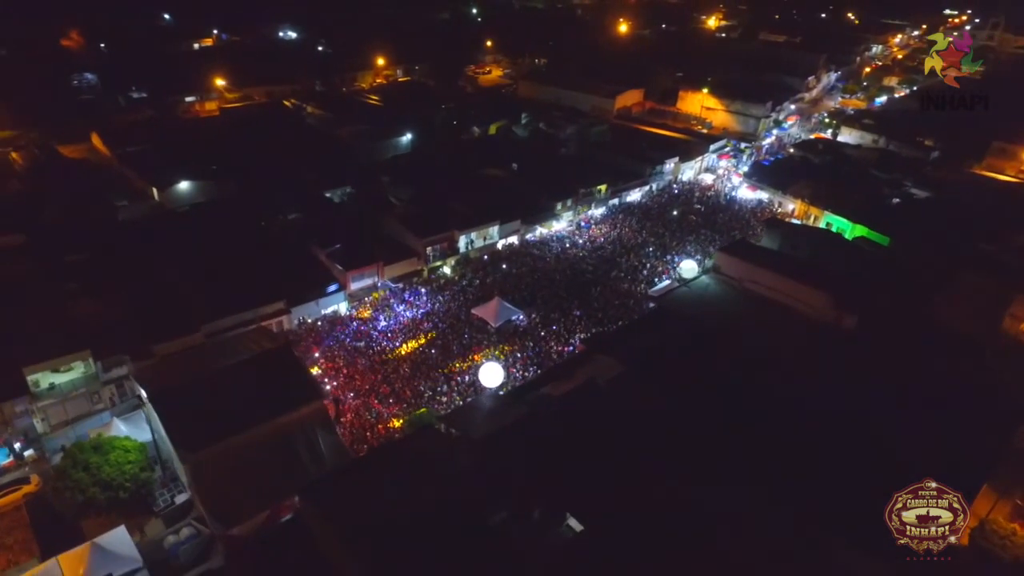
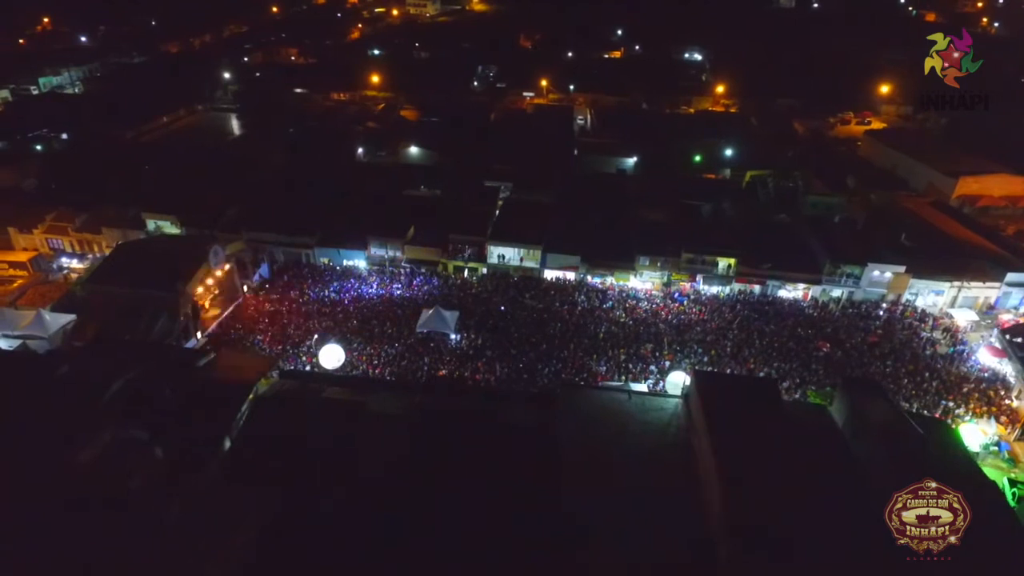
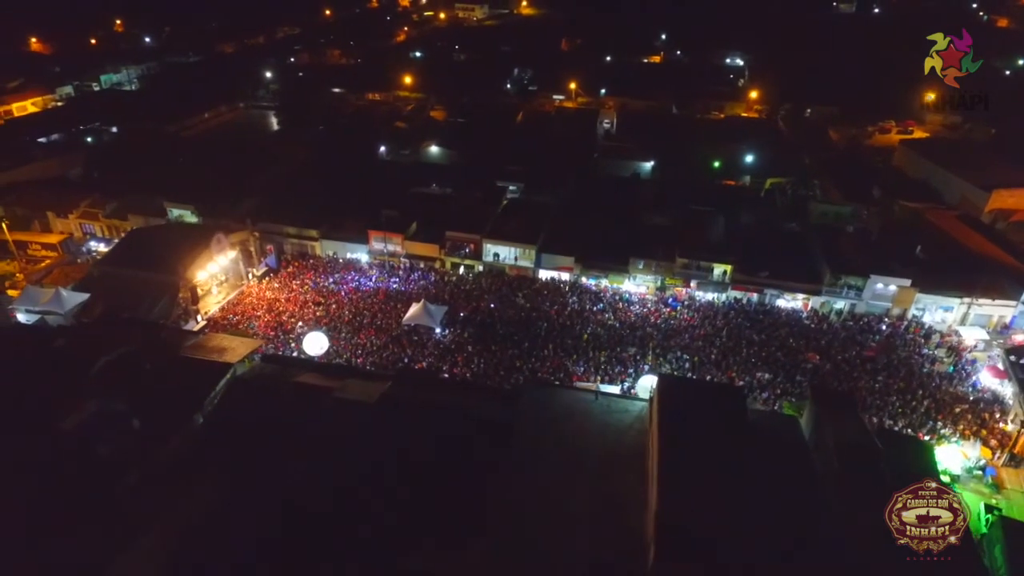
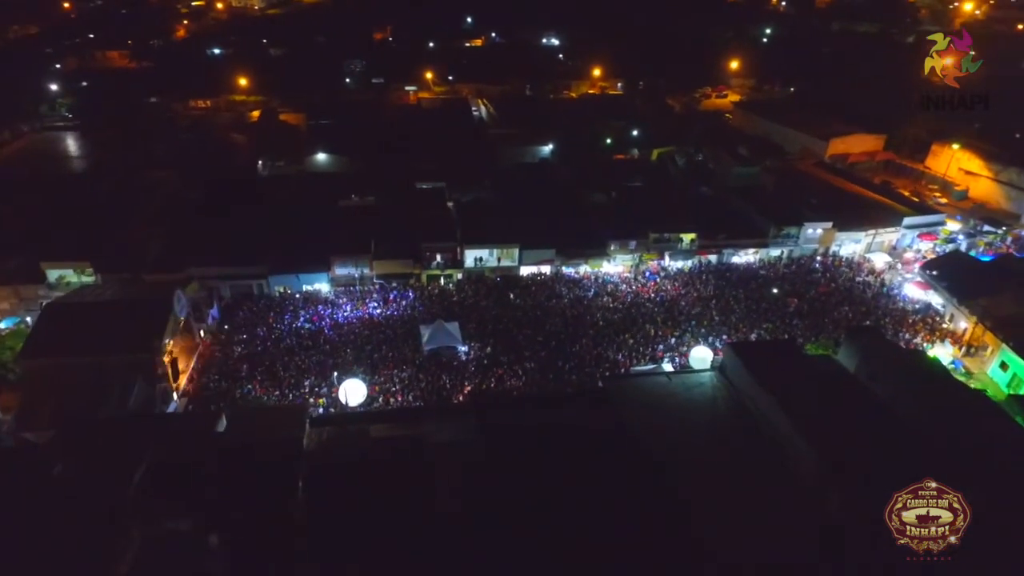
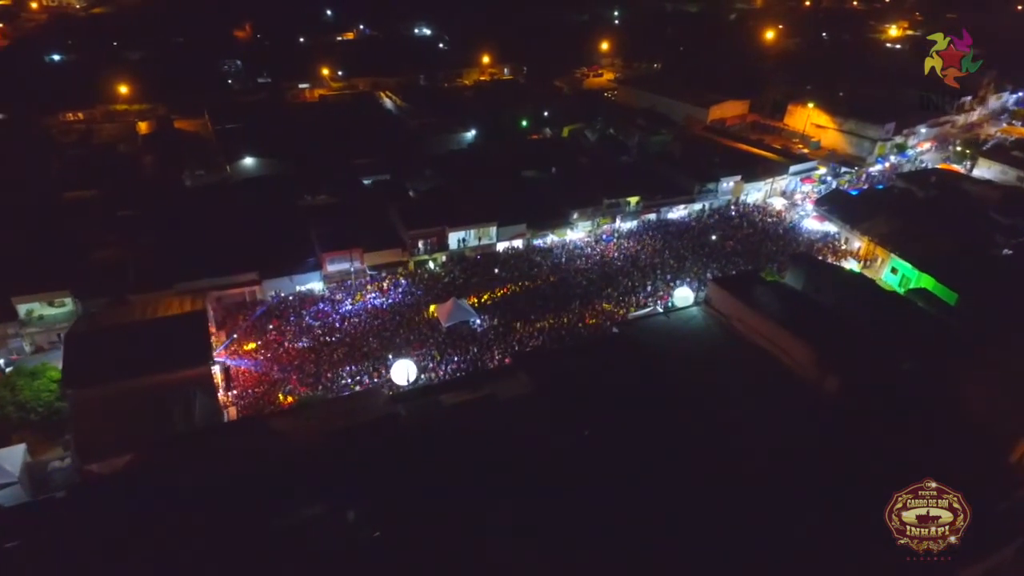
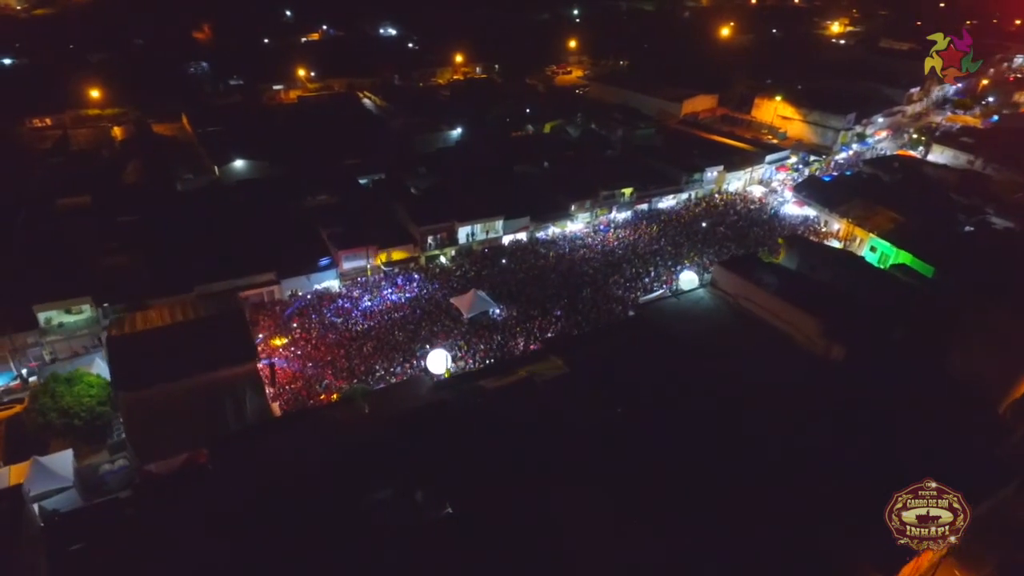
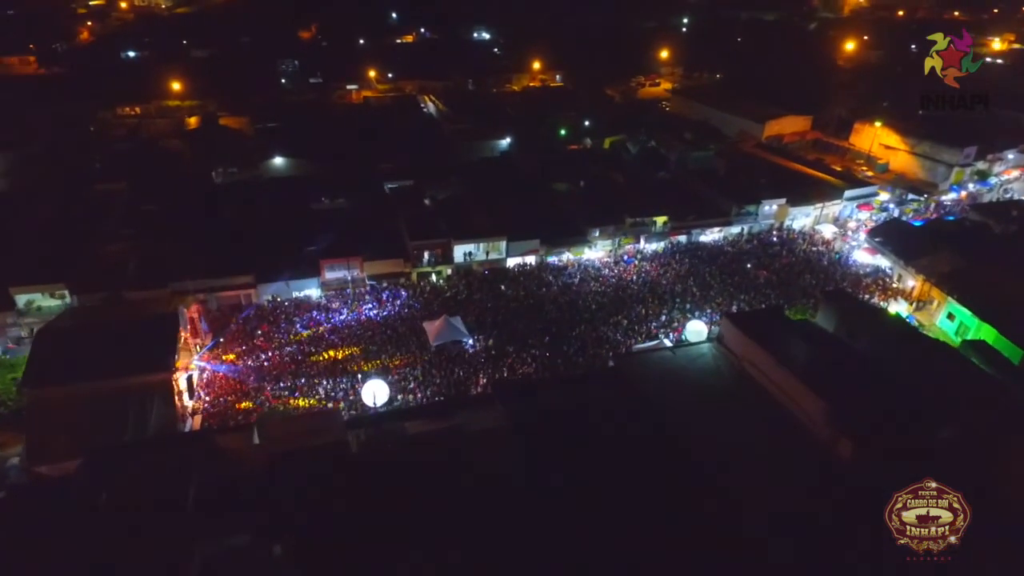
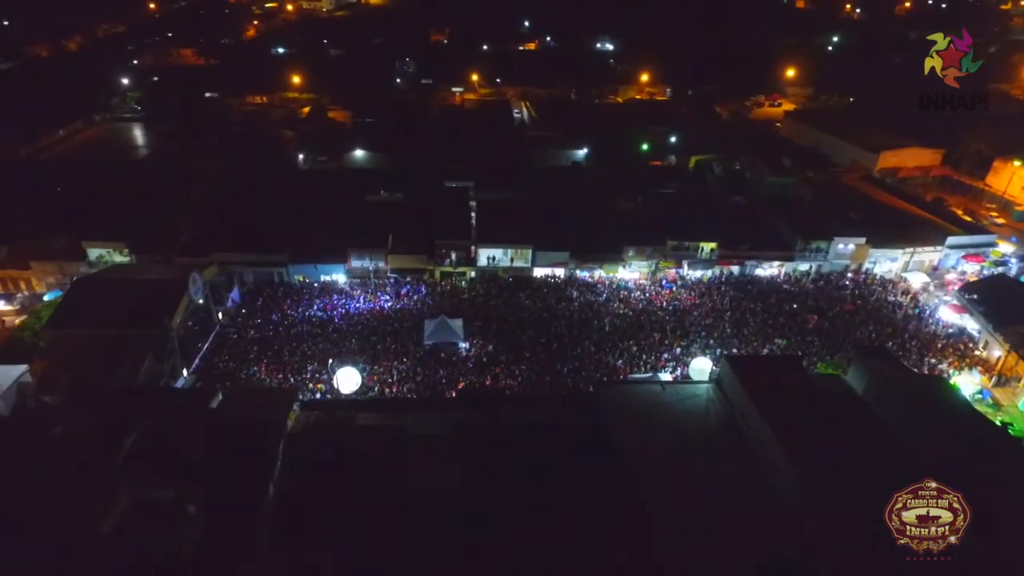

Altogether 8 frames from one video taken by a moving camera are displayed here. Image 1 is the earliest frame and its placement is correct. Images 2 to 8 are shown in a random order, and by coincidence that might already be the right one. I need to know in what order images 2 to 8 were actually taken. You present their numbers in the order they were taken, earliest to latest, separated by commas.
6, 5, 7, 4, 8, 2, 3
